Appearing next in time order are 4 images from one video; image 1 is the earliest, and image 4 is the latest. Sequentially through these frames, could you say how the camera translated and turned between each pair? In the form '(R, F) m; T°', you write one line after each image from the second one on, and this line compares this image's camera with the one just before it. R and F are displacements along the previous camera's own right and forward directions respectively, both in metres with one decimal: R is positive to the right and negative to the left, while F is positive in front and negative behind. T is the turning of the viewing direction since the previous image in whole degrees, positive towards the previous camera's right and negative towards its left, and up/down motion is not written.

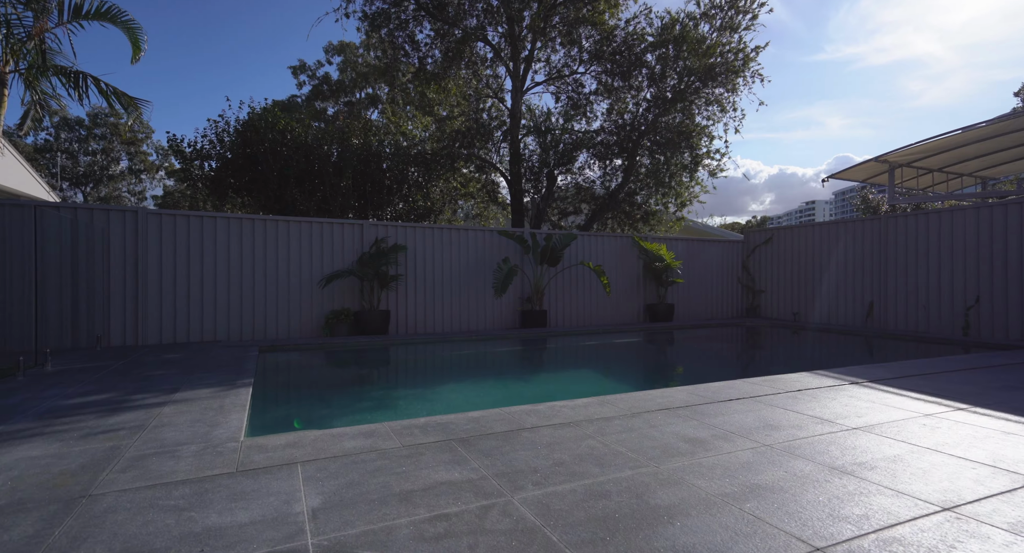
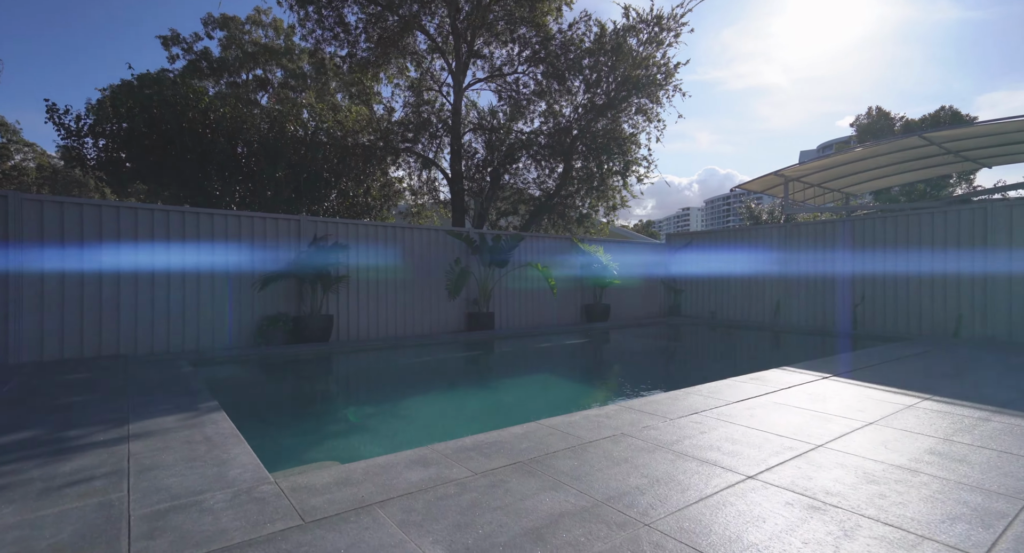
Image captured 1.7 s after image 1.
(-0.8, +0.3) m; +12°
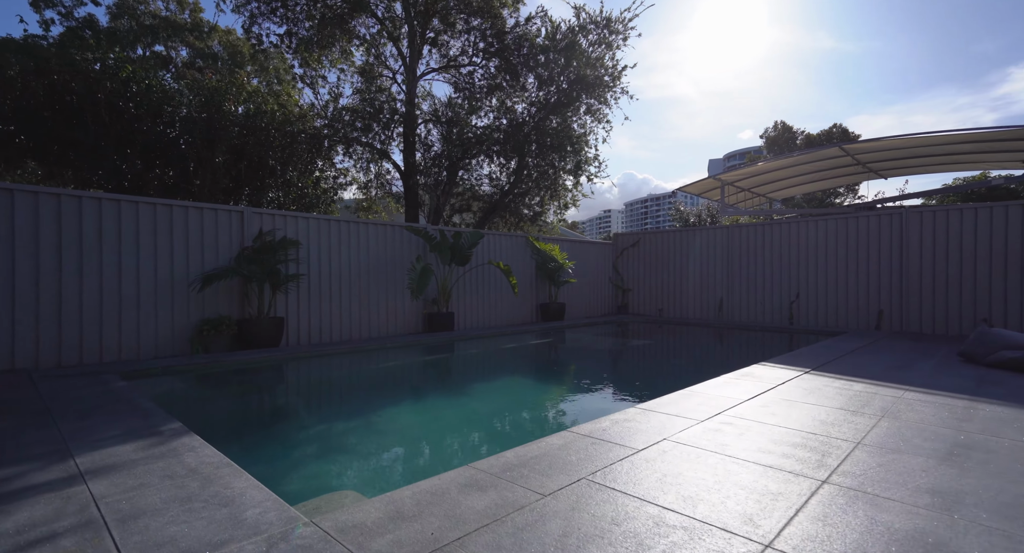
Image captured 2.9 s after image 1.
(-0.6, +0.3) m; +9°
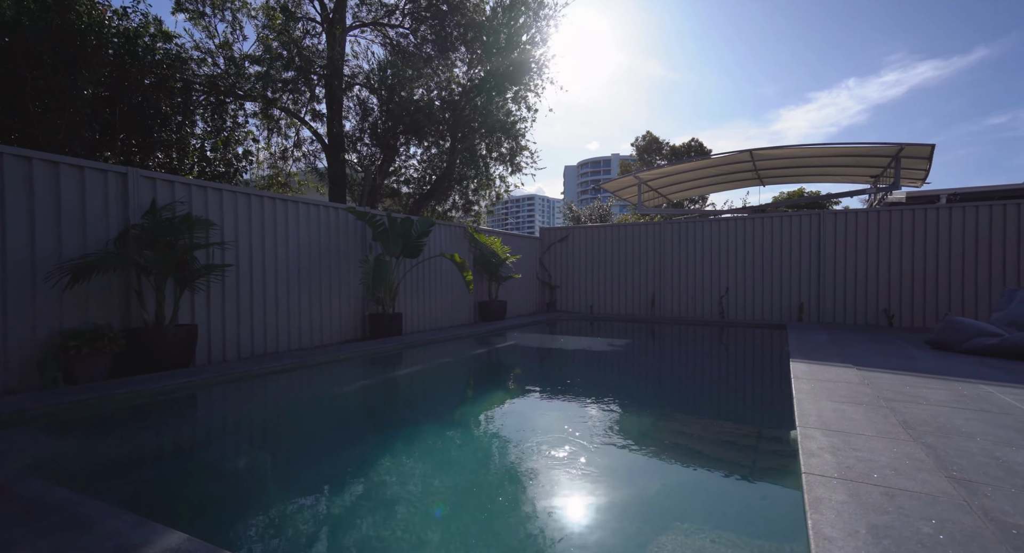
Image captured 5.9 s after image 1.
(-1.3, +1.2) m; +16°
